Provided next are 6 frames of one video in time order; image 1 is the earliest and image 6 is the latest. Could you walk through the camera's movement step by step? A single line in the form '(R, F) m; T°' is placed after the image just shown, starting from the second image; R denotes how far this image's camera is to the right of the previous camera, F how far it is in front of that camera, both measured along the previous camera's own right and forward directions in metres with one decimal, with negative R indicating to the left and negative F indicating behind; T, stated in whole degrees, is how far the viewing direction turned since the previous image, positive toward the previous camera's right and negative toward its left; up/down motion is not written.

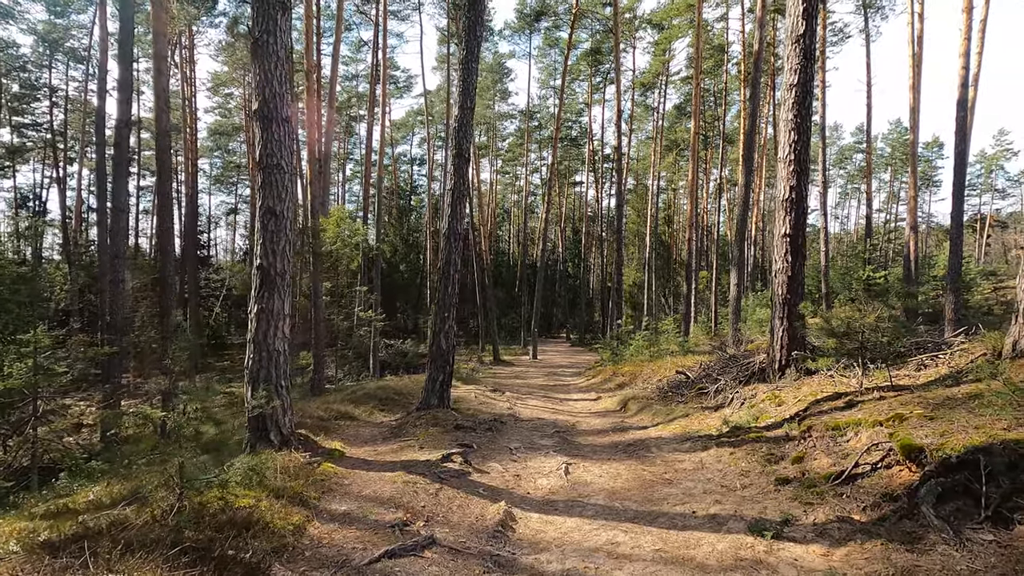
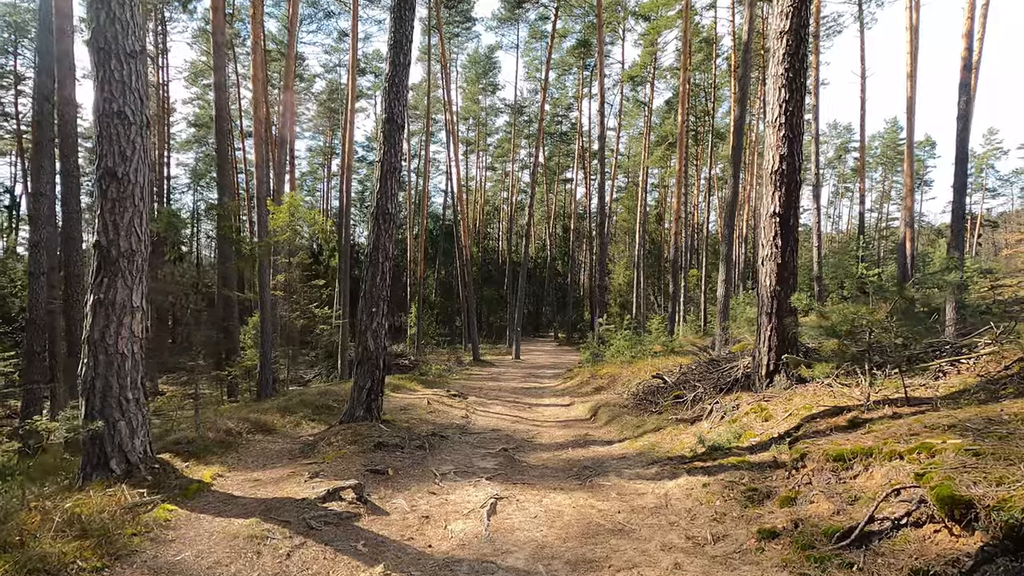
(+0.6, +1.2) m; +1°
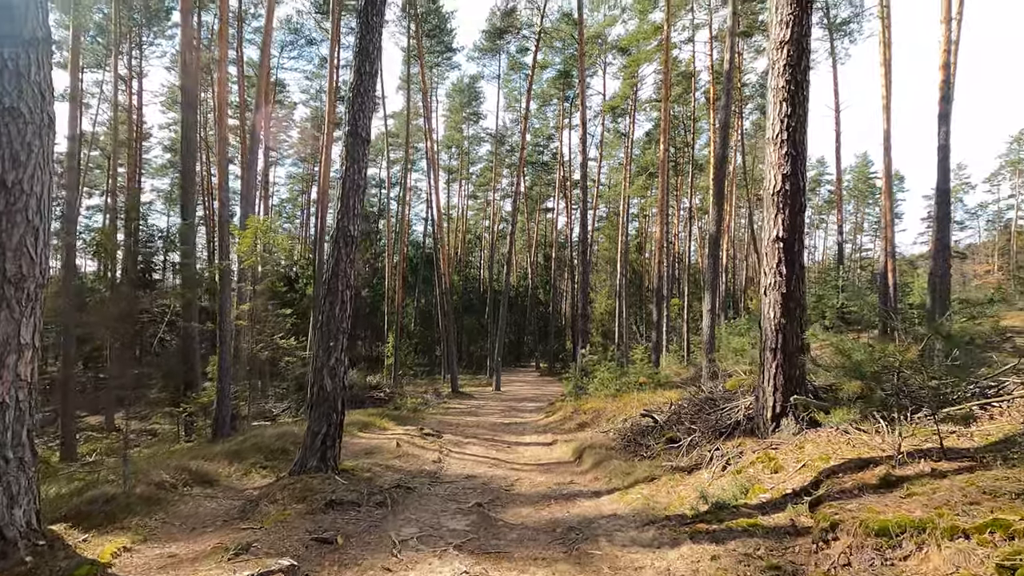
(+0.1, +0.6) m; +2°
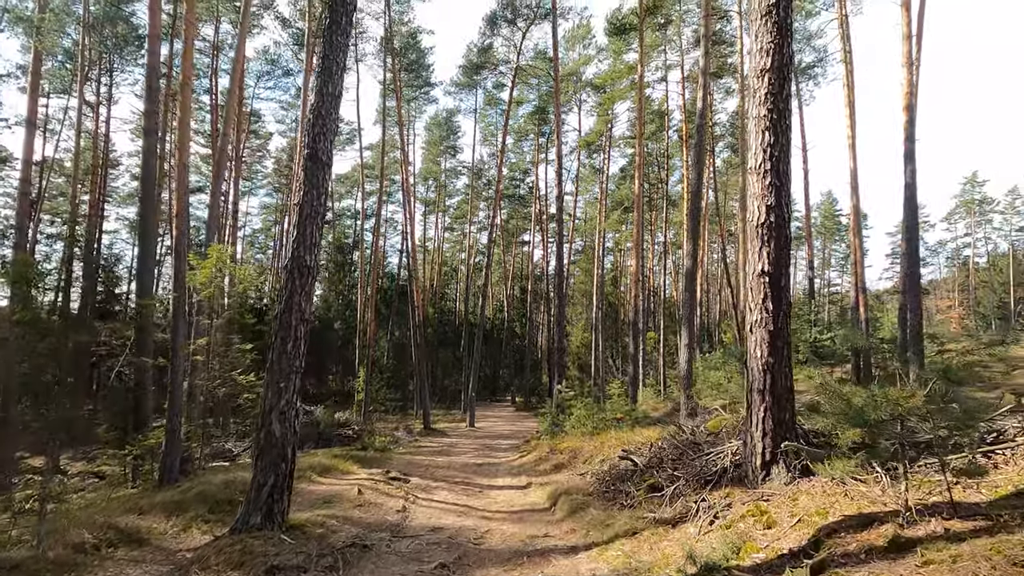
(+0.1, +0.4) m; +2°
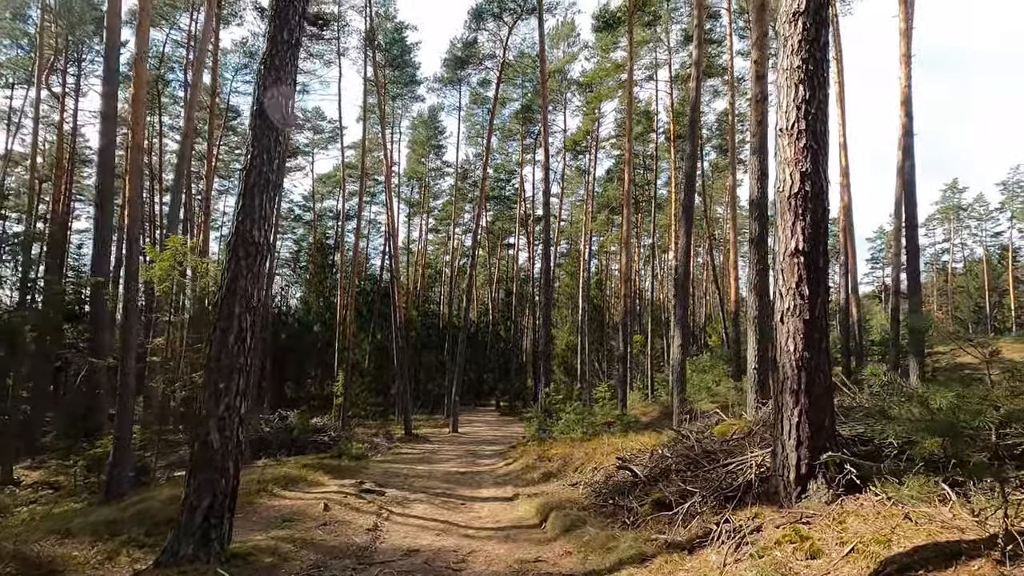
(0.0, +0.8) m; +2°
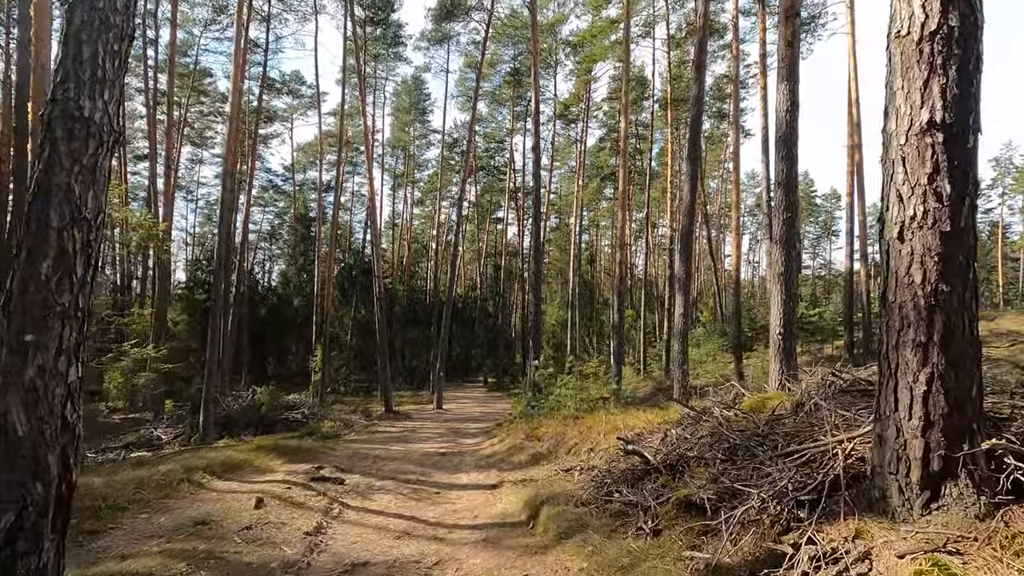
(+0.1, +1.5) m; +1°
